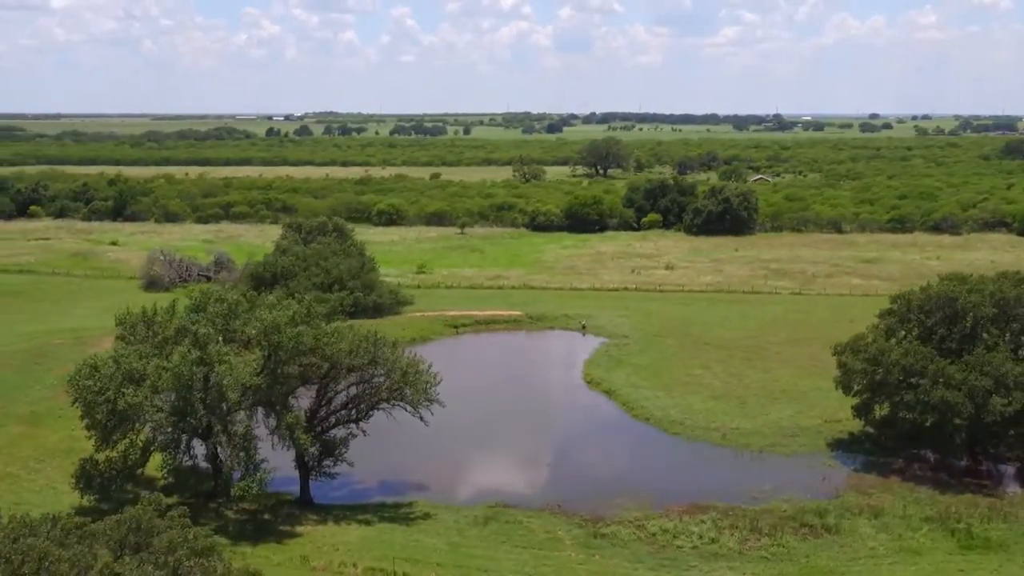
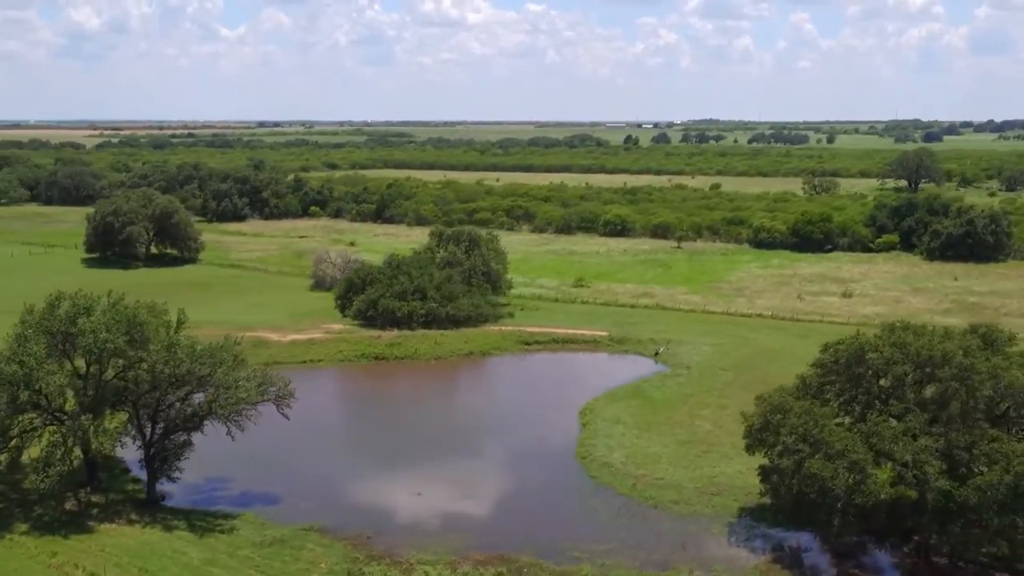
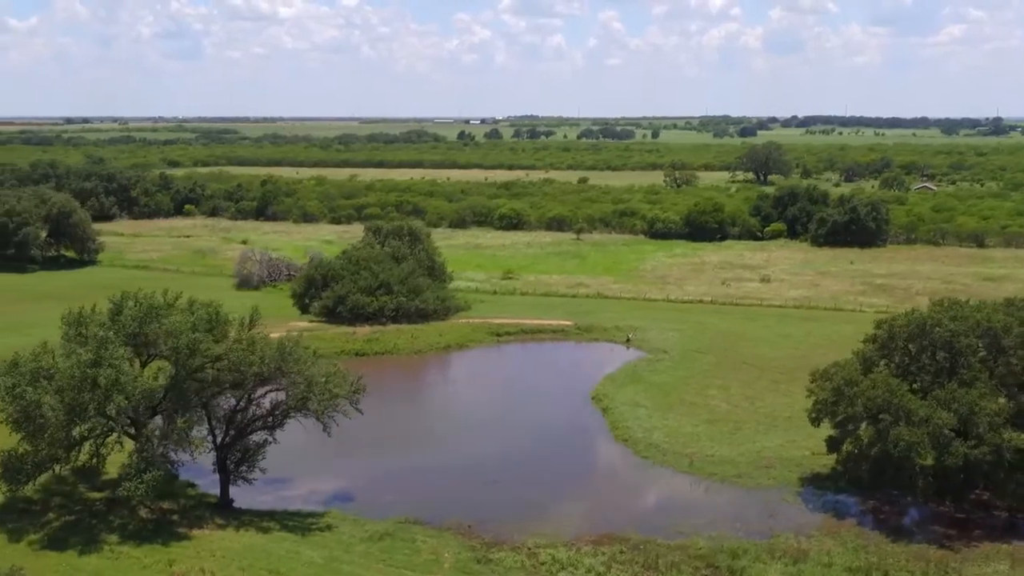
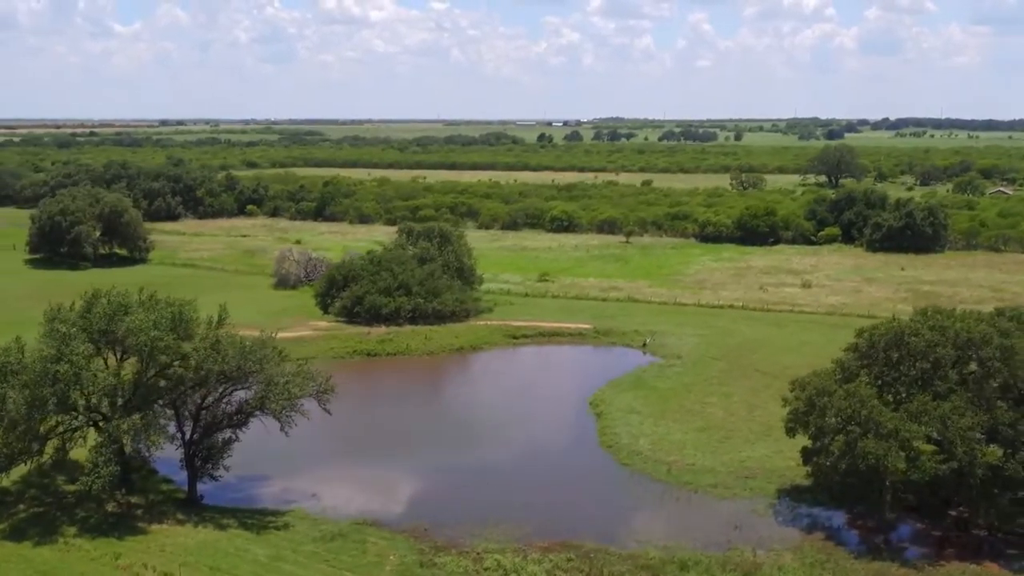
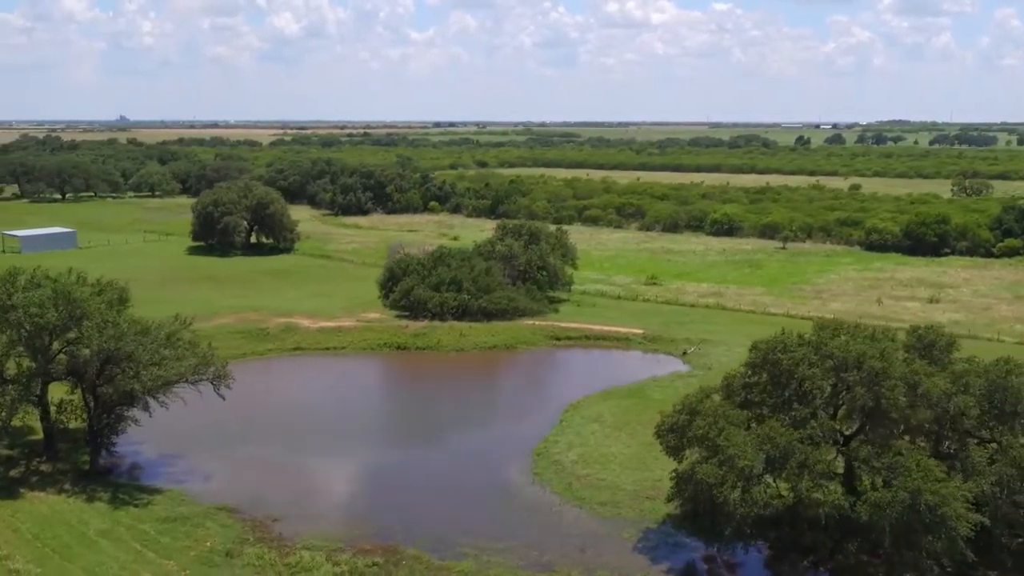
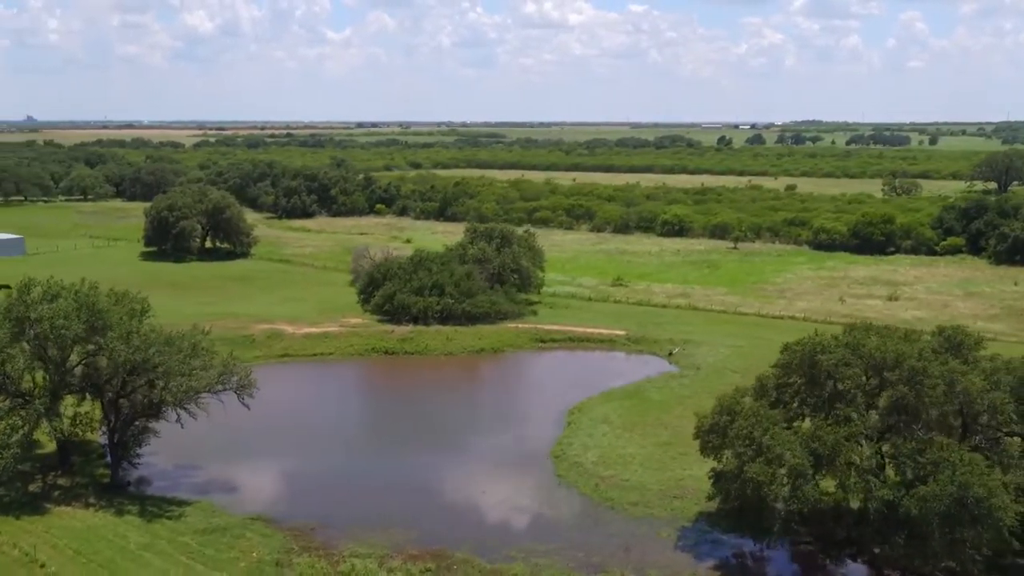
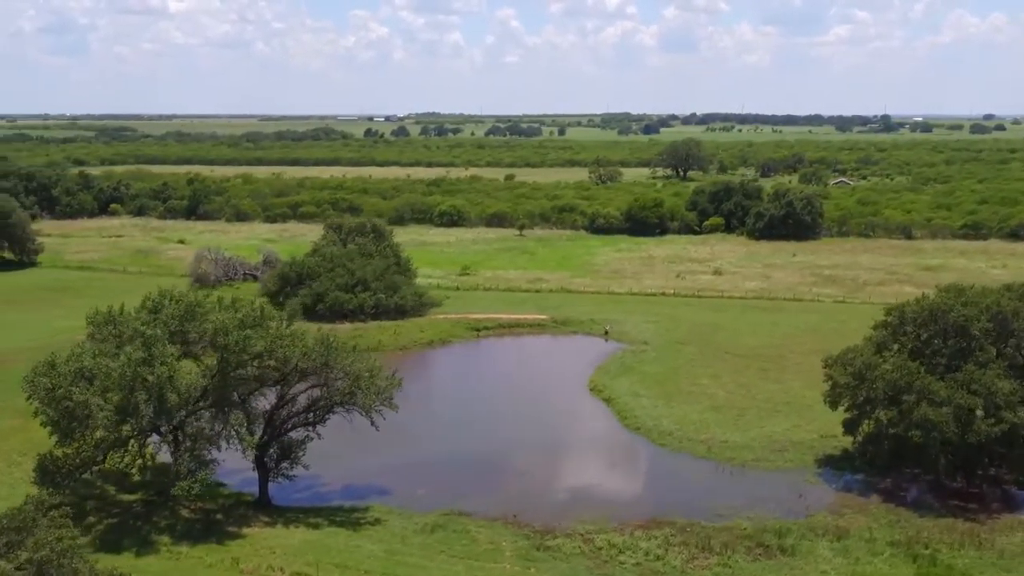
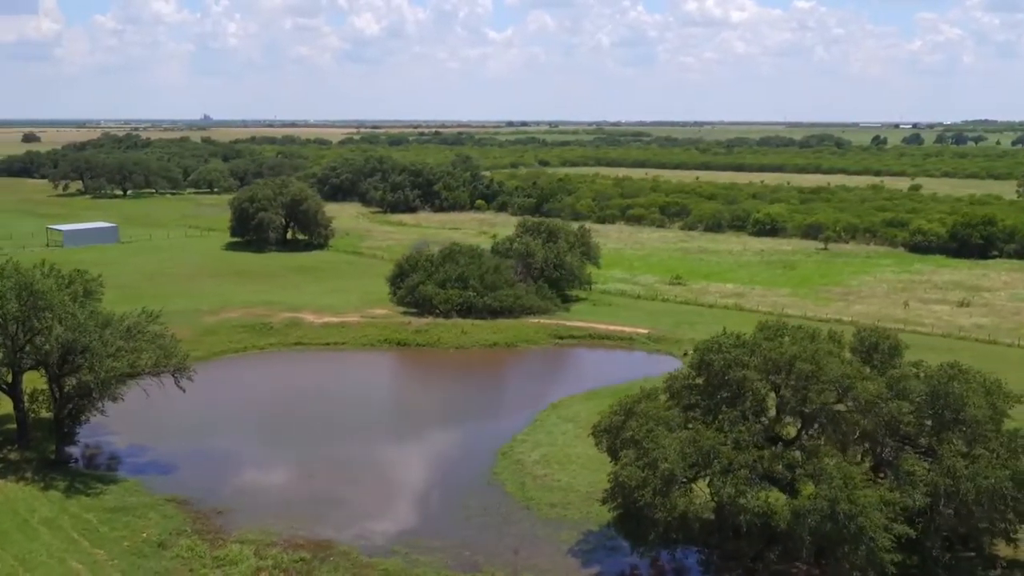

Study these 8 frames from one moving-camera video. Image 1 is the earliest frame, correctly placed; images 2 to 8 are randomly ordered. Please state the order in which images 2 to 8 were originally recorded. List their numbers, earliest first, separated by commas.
7, 3, 4, 2, 6, 5, 8
